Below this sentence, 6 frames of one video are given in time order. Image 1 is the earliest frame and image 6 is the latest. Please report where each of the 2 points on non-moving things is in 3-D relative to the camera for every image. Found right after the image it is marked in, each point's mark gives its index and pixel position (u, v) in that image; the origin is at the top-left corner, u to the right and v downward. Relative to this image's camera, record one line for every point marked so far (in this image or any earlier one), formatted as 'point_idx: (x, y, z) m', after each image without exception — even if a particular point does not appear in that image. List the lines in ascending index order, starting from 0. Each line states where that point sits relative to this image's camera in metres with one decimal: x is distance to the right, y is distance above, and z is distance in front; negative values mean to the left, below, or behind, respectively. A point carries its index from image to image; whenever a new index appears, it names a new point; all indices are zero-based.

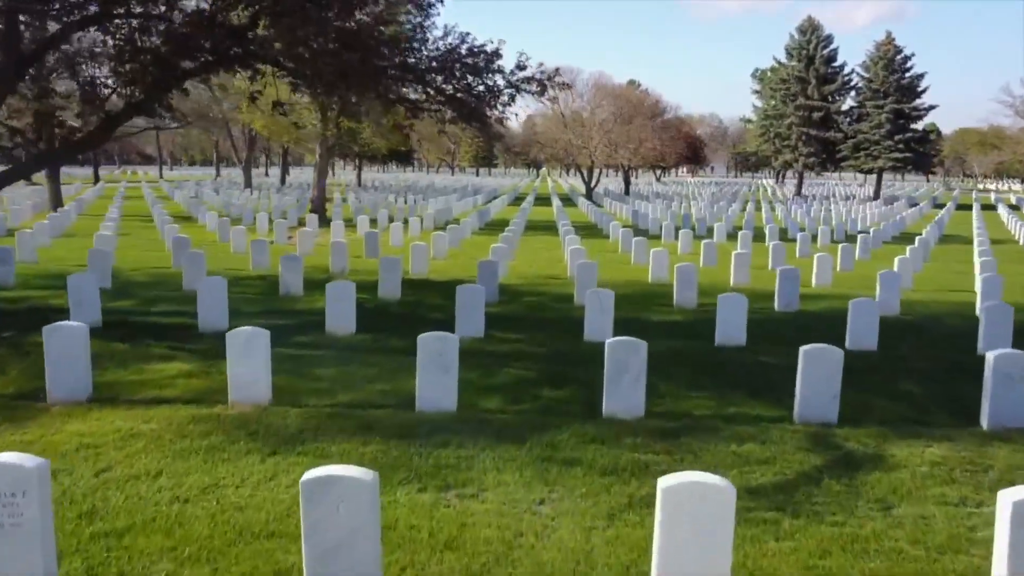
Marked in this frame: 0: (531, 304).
0: (+0.3, -0.3, +13.1) m
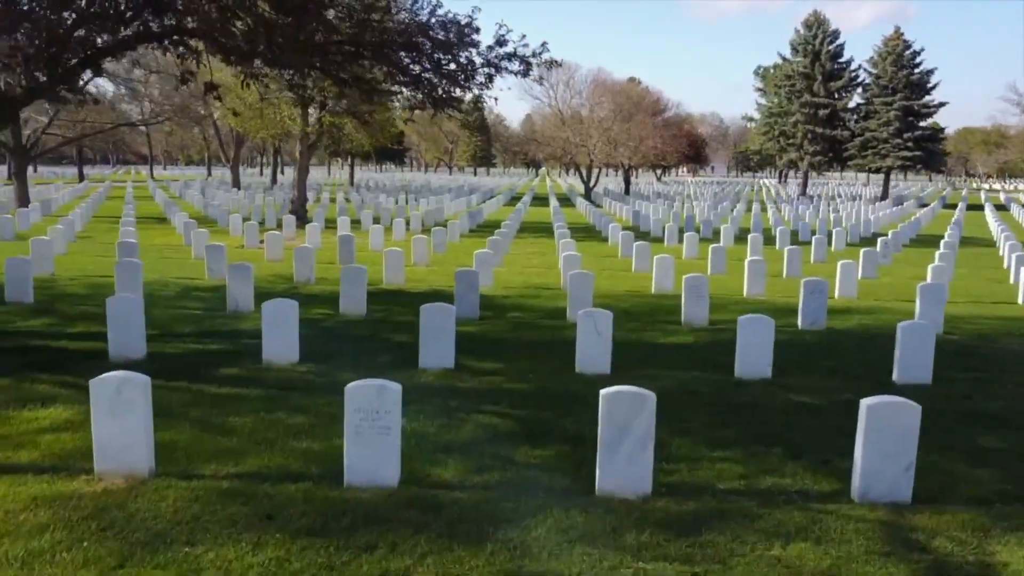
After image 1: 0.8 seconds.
0: (+0.1, -0.5, +11.3) m
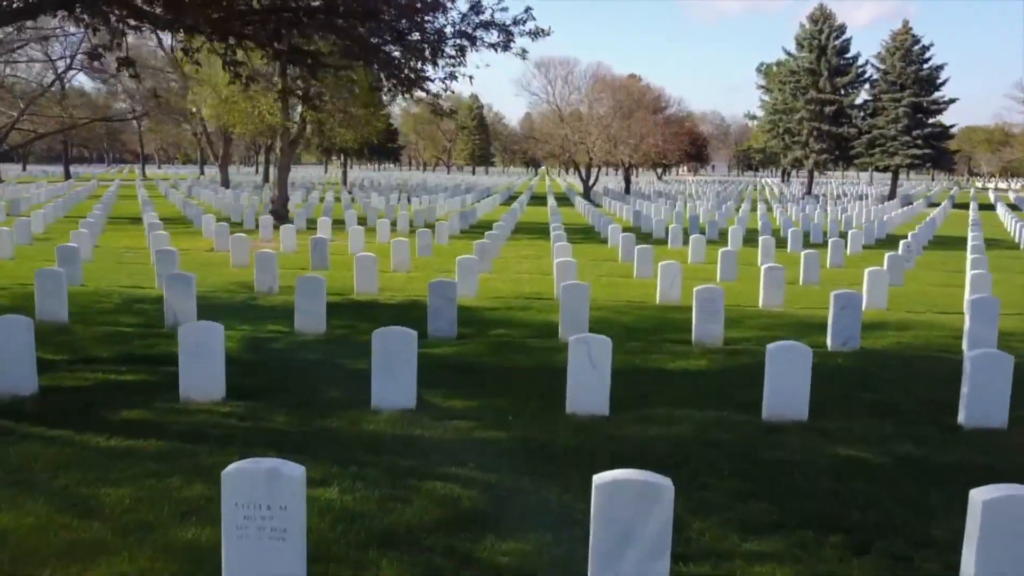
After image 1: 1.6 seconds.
0: (-0.1, -0.6, +9.7) m
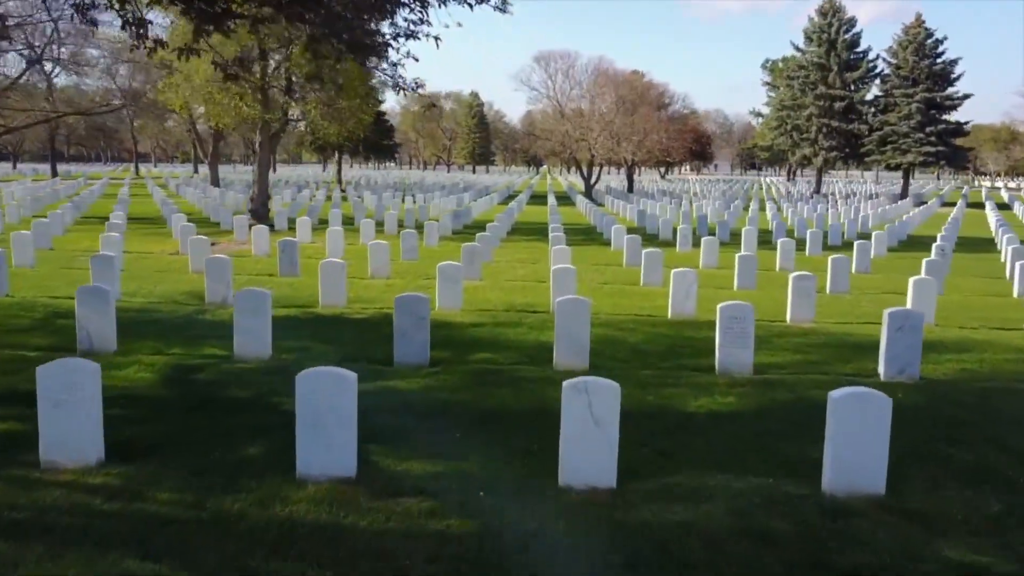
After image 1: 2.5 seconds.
0: (-0.3, -0.8, +7.9) m
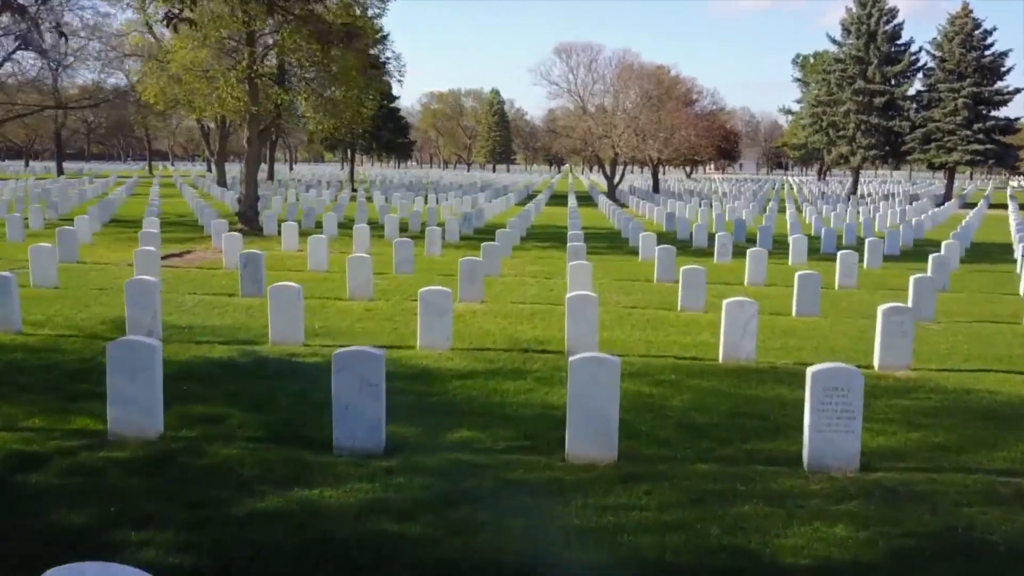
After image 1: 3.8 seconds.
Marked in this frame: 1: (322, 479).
0: (-0.4, -1.1, +5.3) m
1: (-1.1, -1.2, +5.2) m
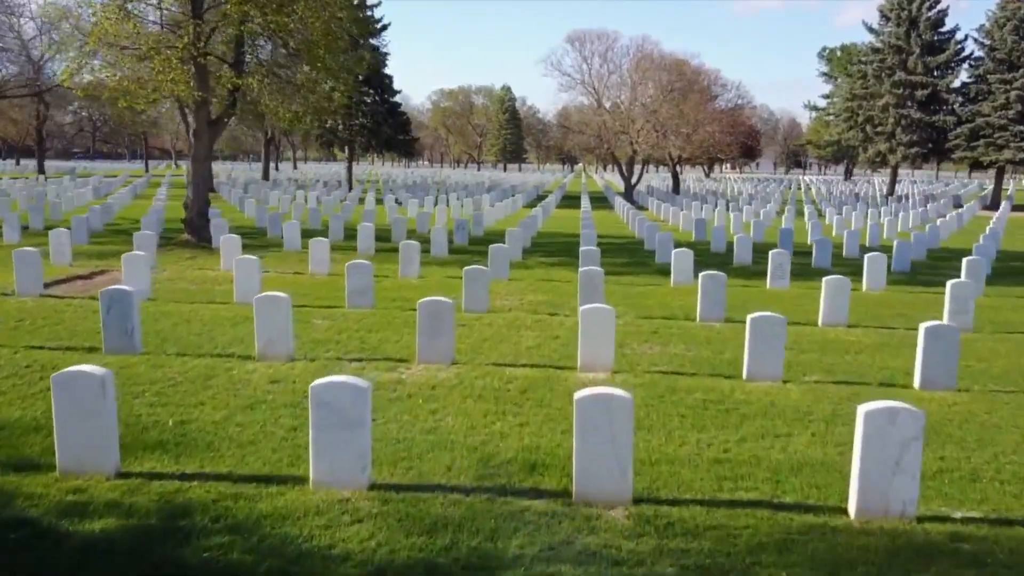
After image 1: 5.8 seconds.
0: (-0.6, -1.7, +1.5) m
1: (-1.4, -1.7, +1.3) m
